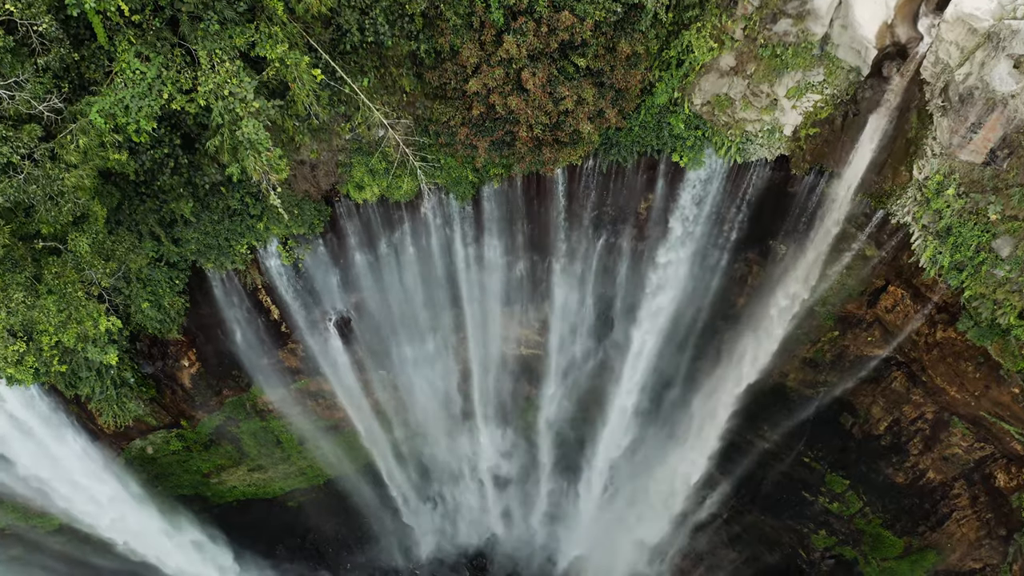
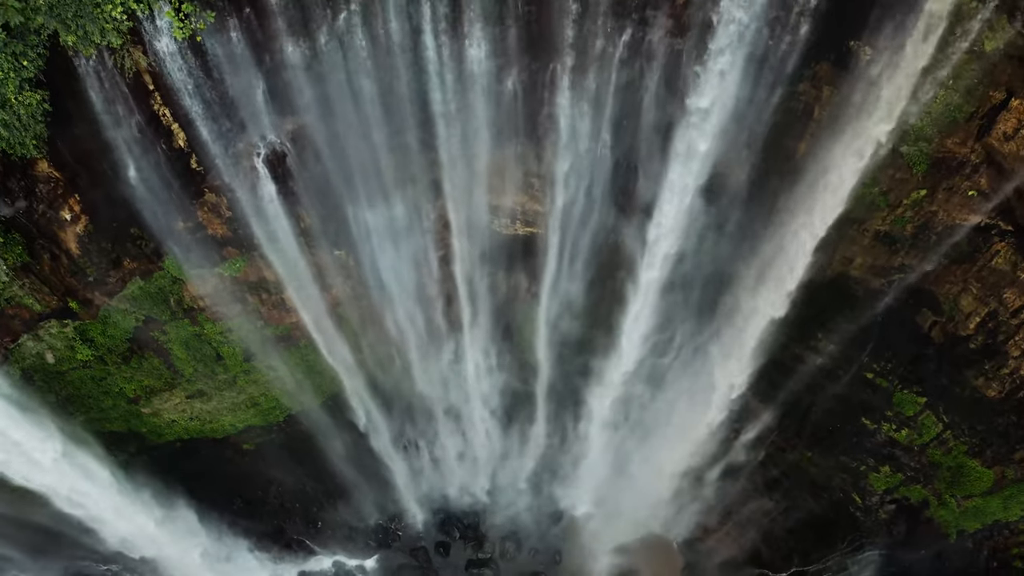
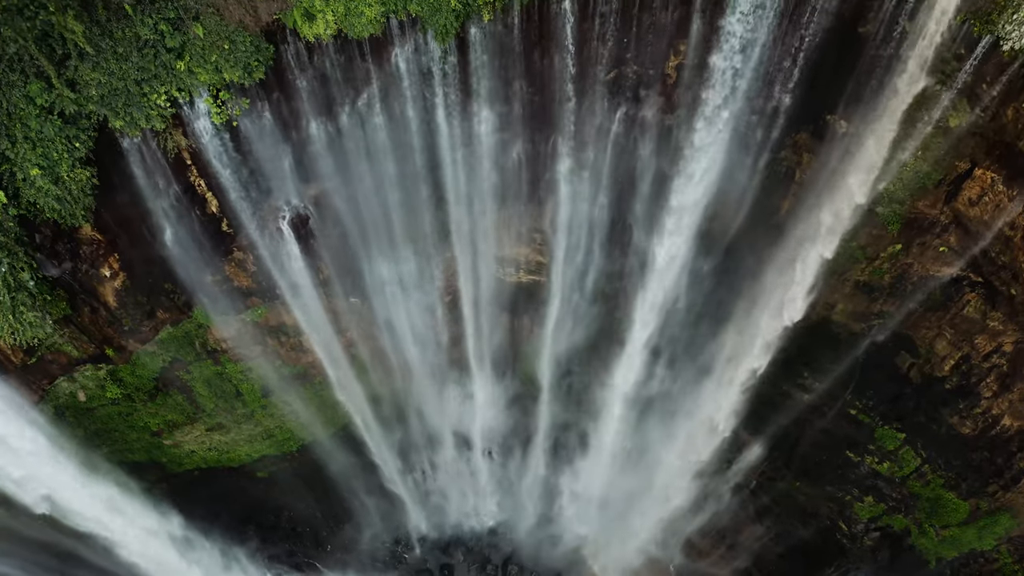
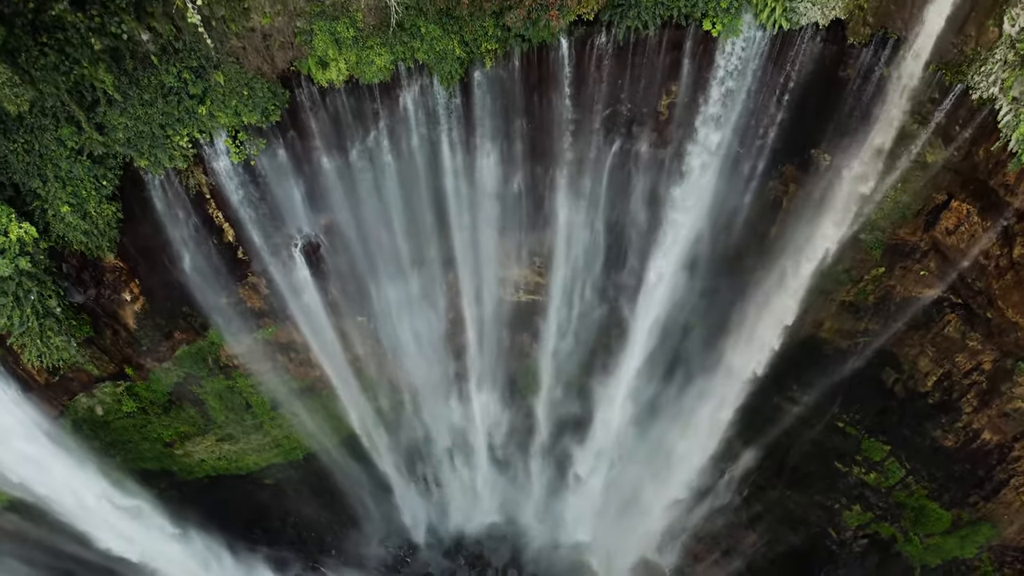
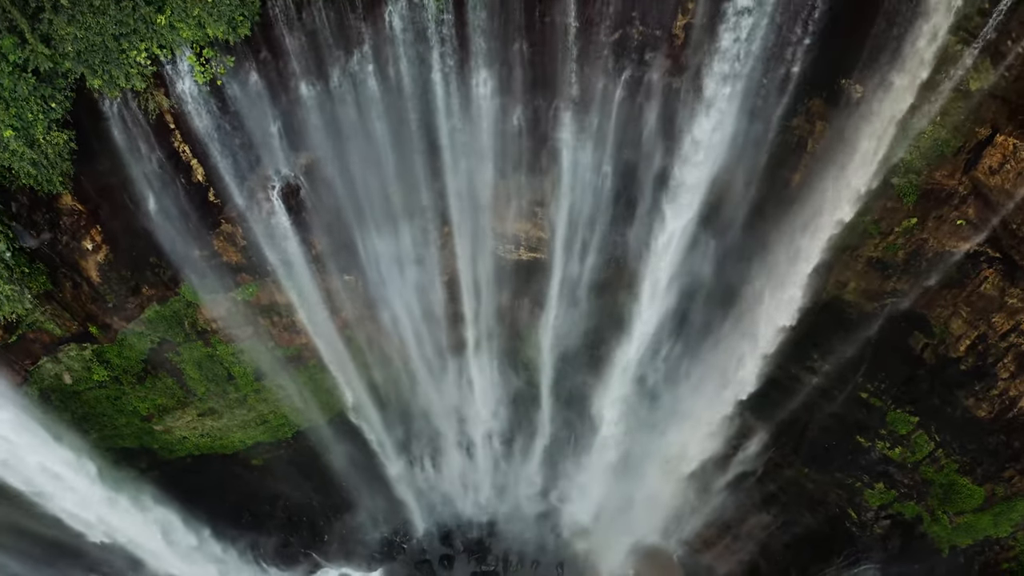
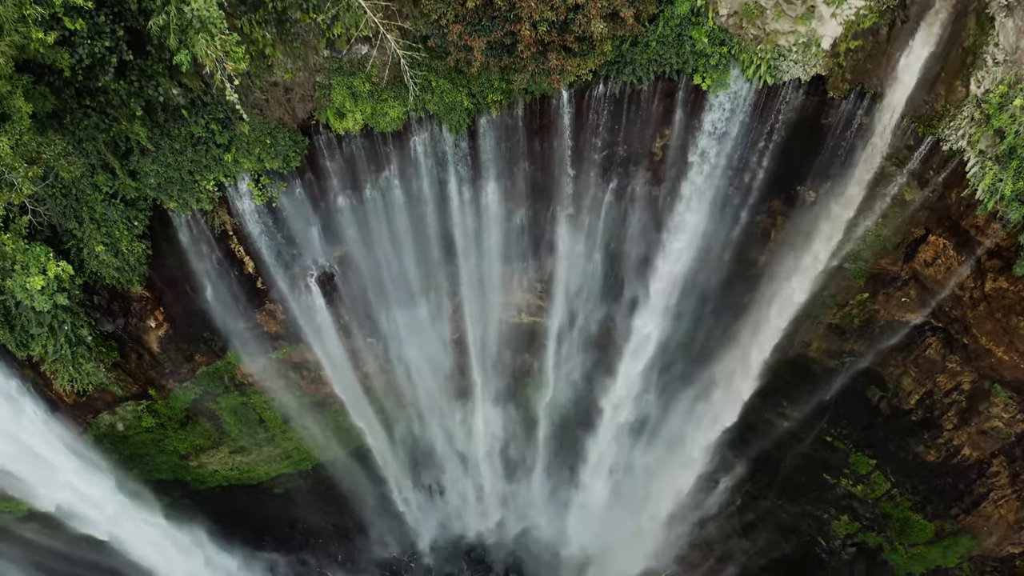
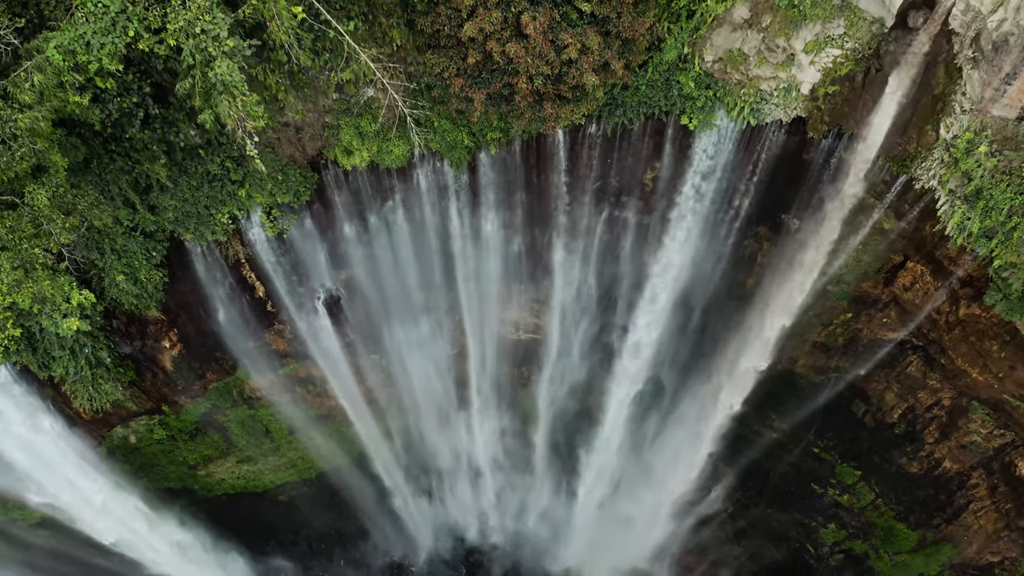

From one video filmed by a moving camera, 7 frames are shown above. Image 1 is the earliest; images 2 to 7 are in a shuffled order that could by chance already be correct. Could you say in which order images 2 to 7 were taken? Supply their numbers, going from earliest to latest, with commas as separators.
7, 6, 4, 3, 5, 2
